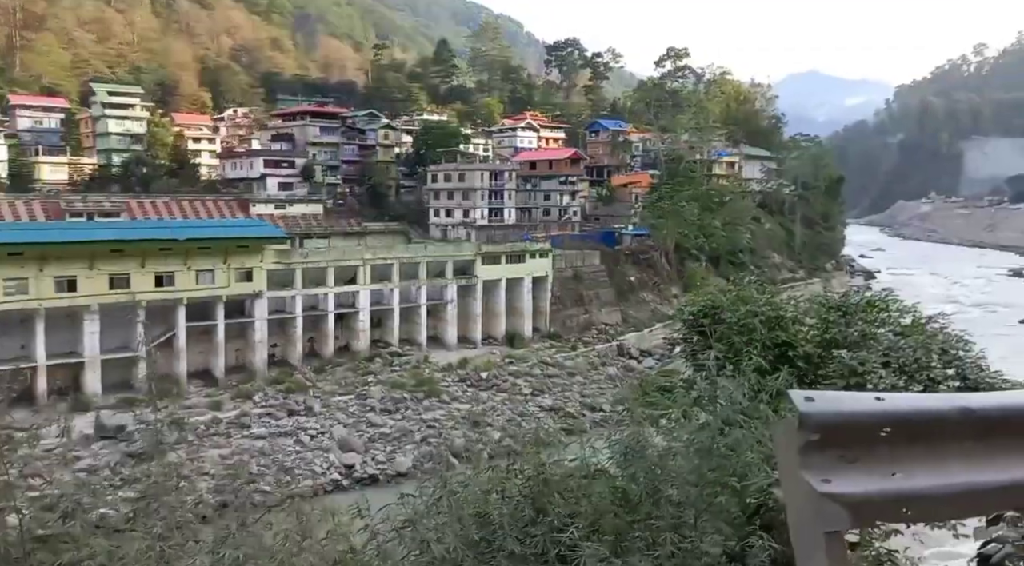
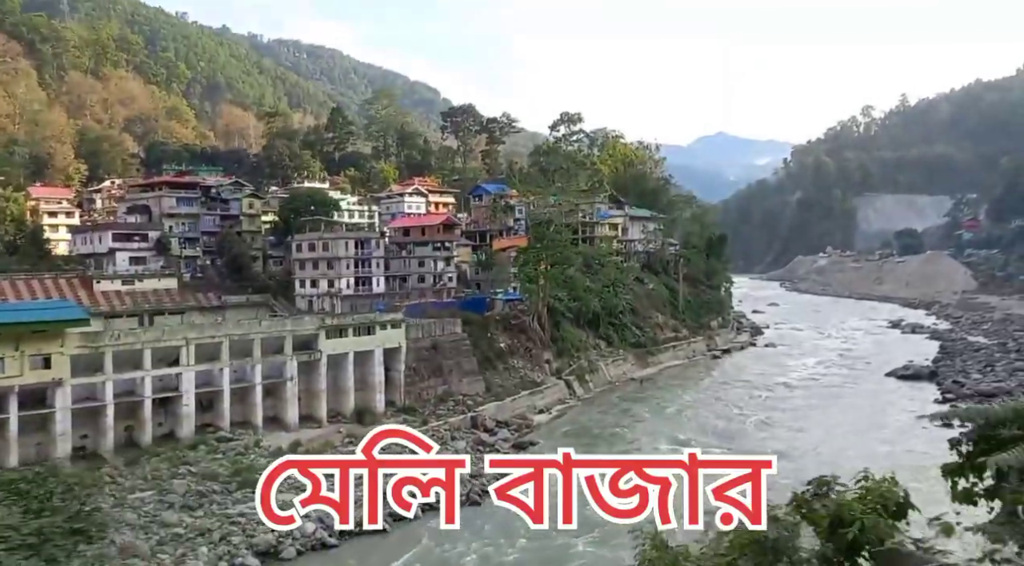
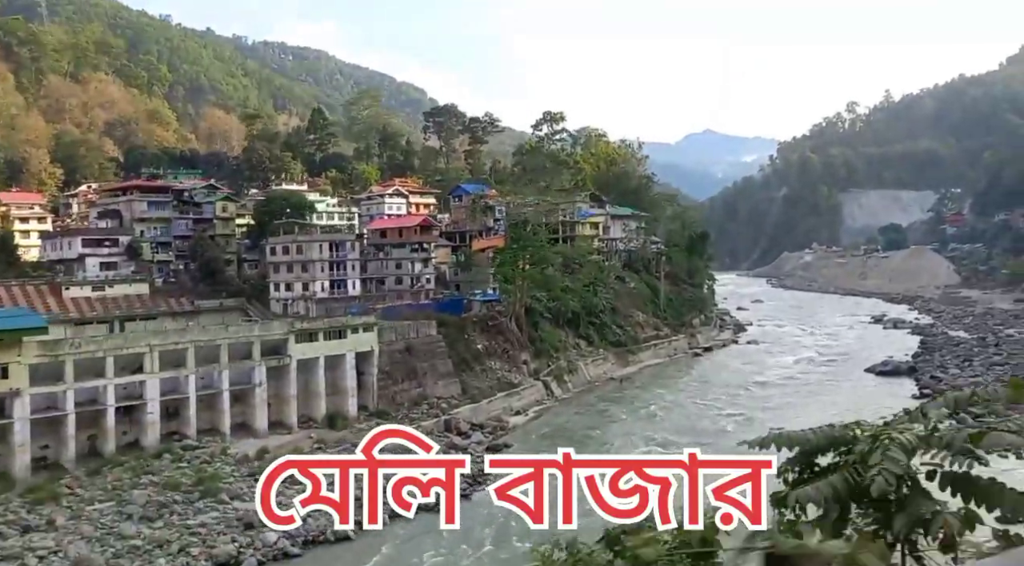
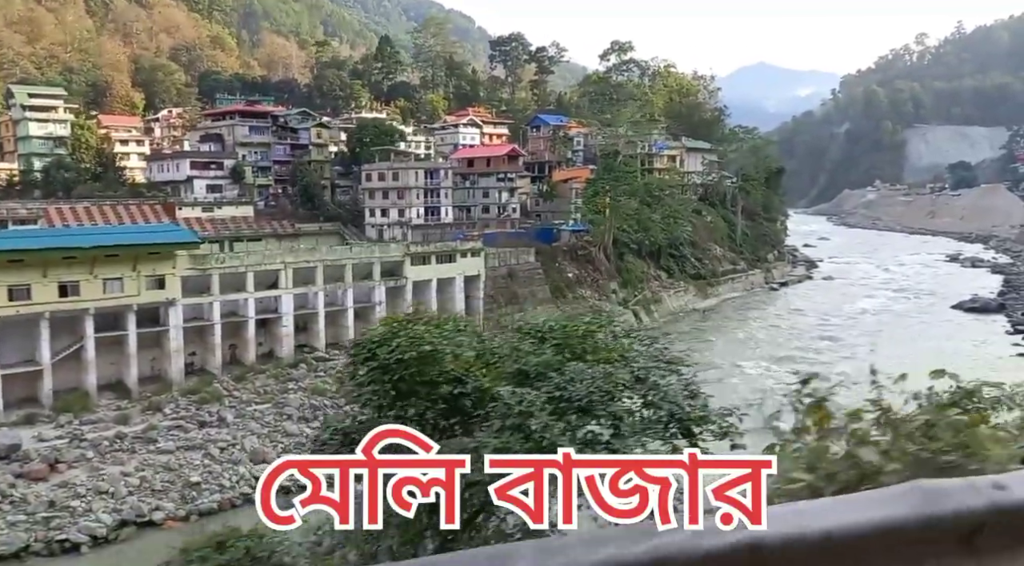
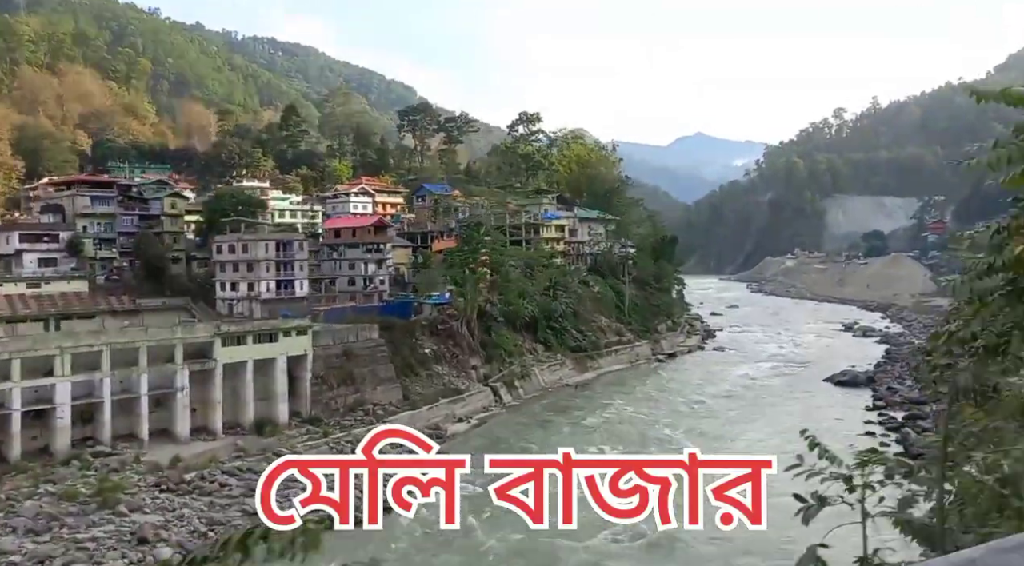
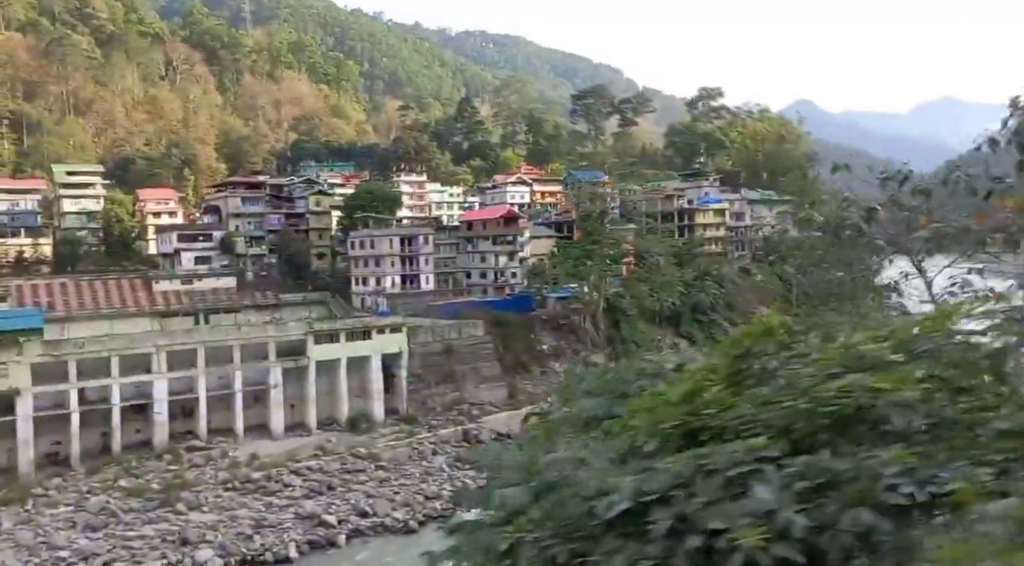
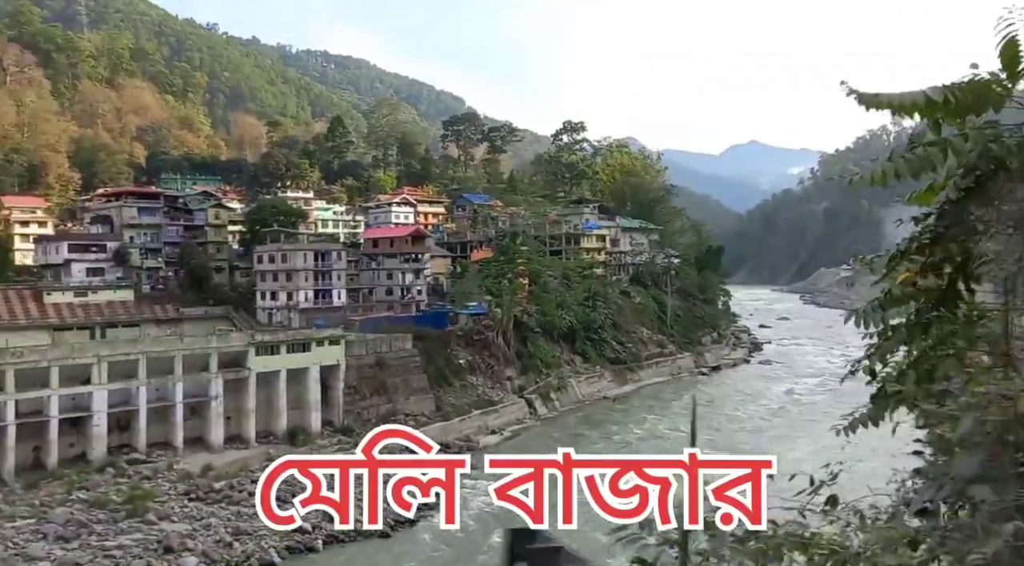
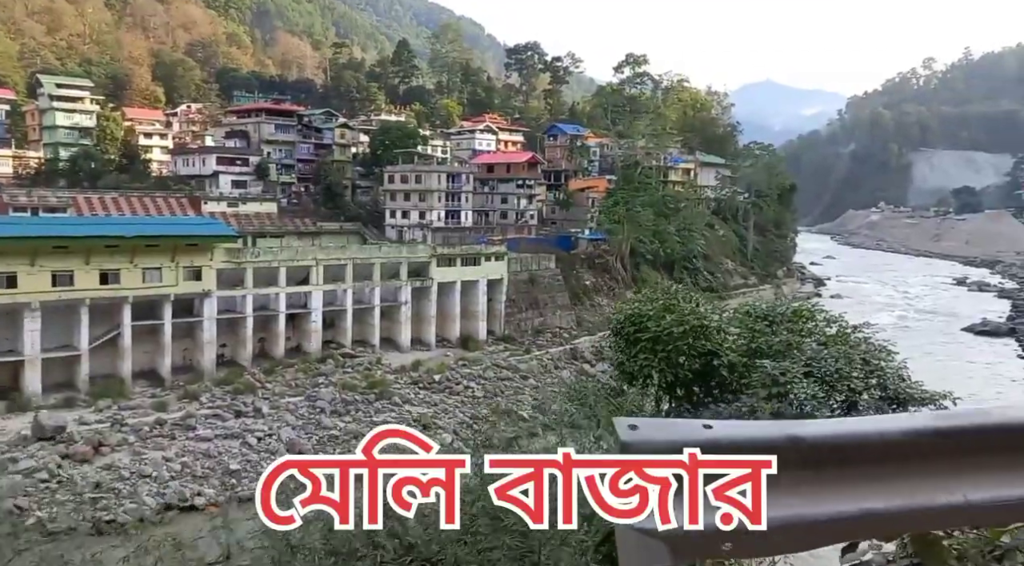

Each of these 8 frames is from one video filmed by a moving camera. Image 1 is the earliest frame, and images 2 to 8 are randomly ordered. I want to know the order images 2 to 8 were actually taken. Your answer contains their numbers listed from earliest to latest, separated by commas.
8, 4, 2, 3, 5, 7, 6
